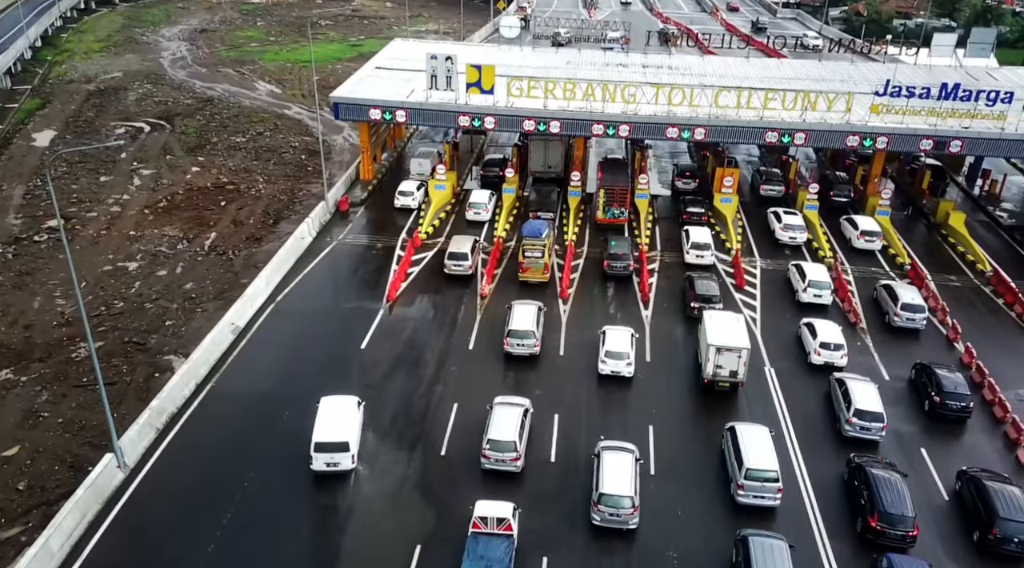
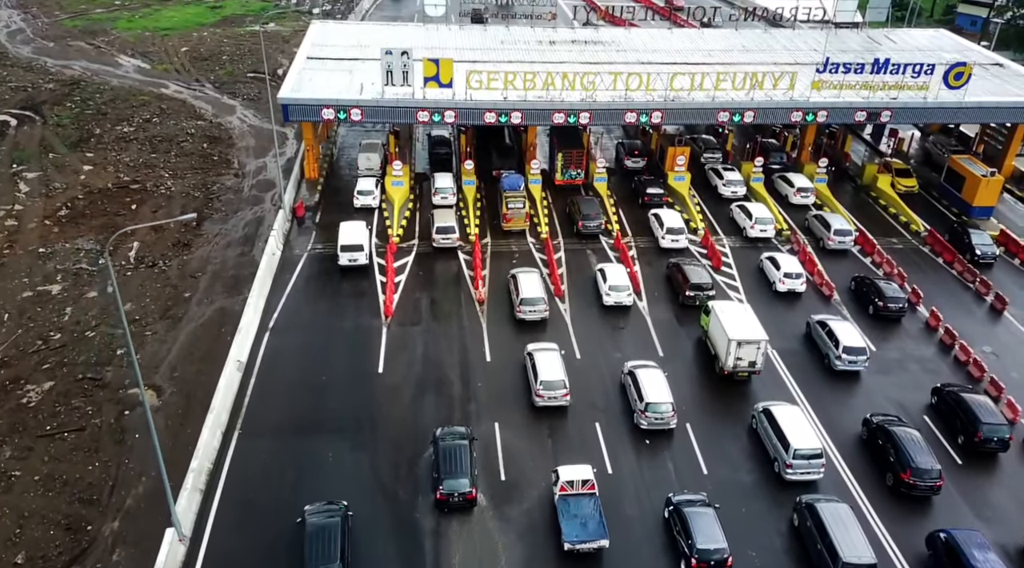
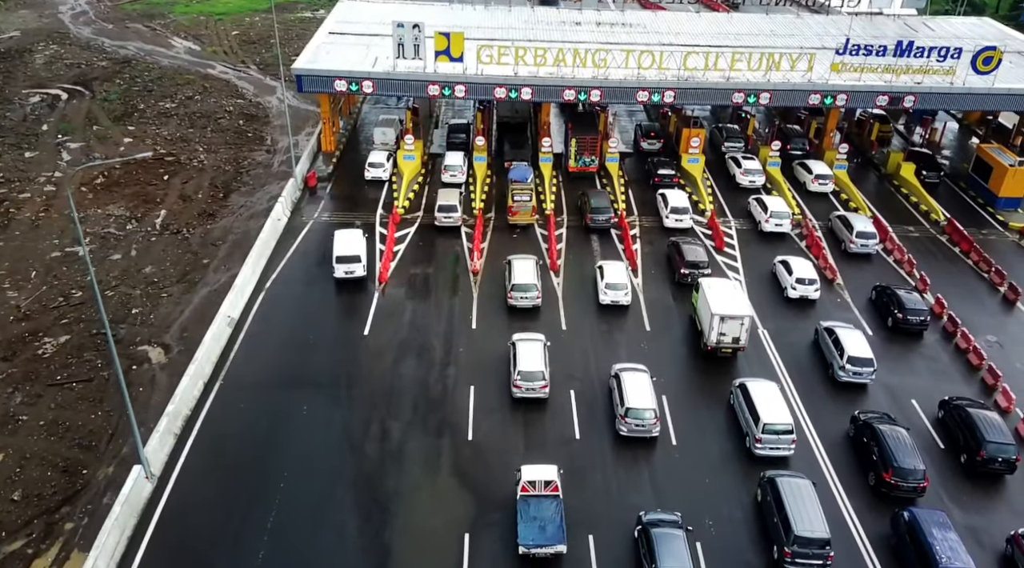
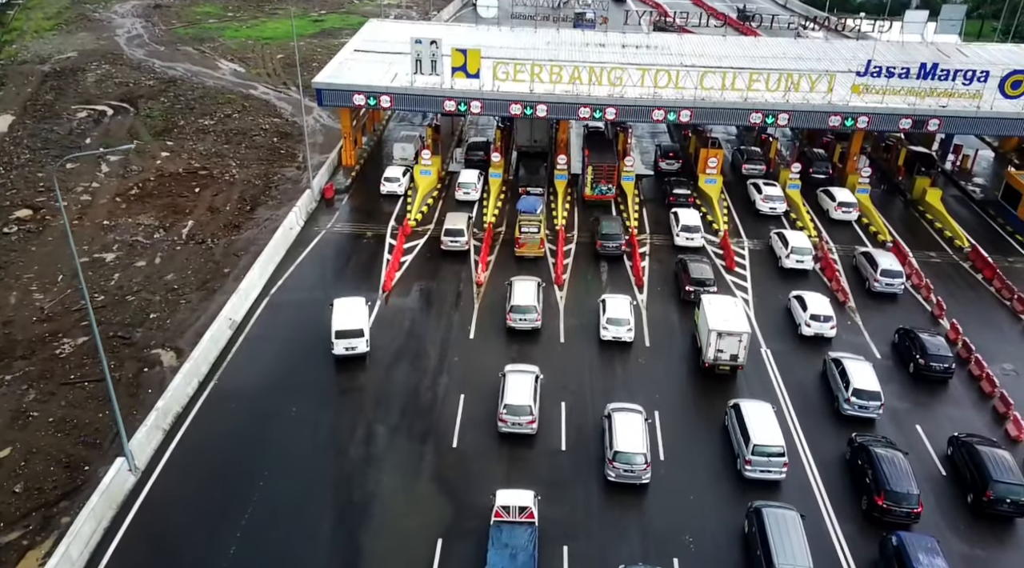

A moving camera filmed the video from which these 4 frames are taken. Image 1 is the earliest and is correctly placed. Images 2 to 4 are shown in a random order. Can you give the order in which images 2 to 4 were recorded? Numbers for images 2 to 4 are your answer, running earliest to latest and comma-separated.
4, 3, 2
